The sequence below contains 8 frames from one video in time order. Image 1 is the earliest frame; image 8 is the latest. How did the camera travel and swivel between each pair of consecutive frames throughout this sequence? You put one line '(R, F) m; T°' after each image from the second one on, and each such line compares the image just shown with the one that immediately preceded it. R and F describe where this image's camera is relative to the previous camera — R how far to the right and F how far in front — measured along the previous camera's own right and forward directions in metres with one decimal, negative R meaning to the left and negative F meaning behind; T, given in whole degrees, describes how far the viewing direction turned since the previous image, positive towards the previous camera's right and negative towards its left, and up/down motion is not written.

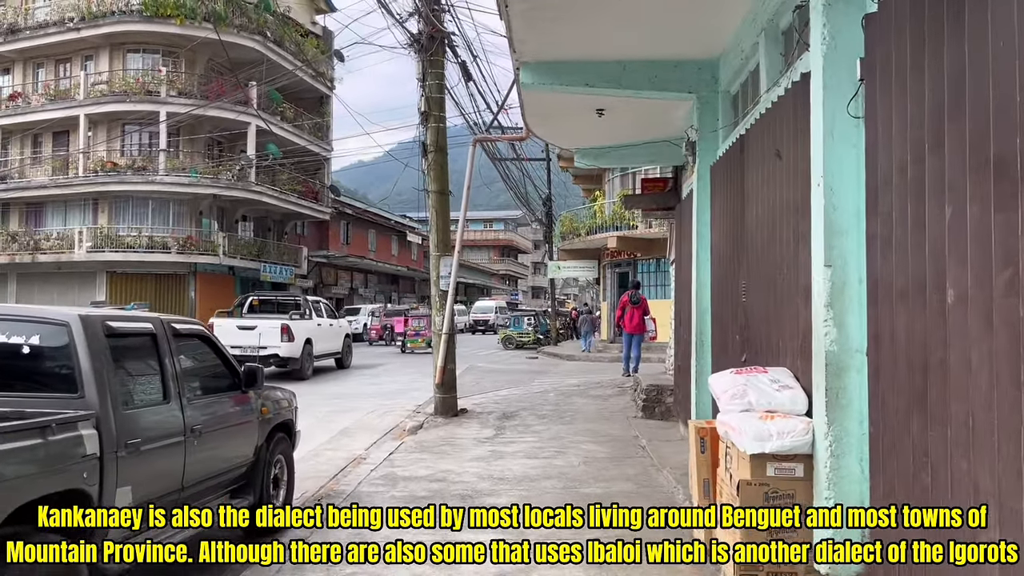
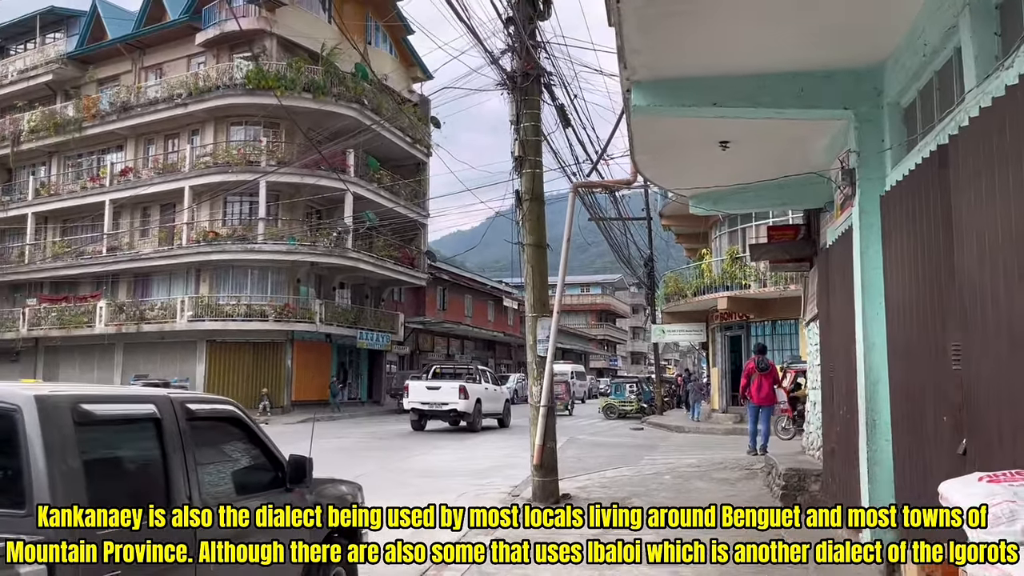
(-0.1, +1.2) m; -7°
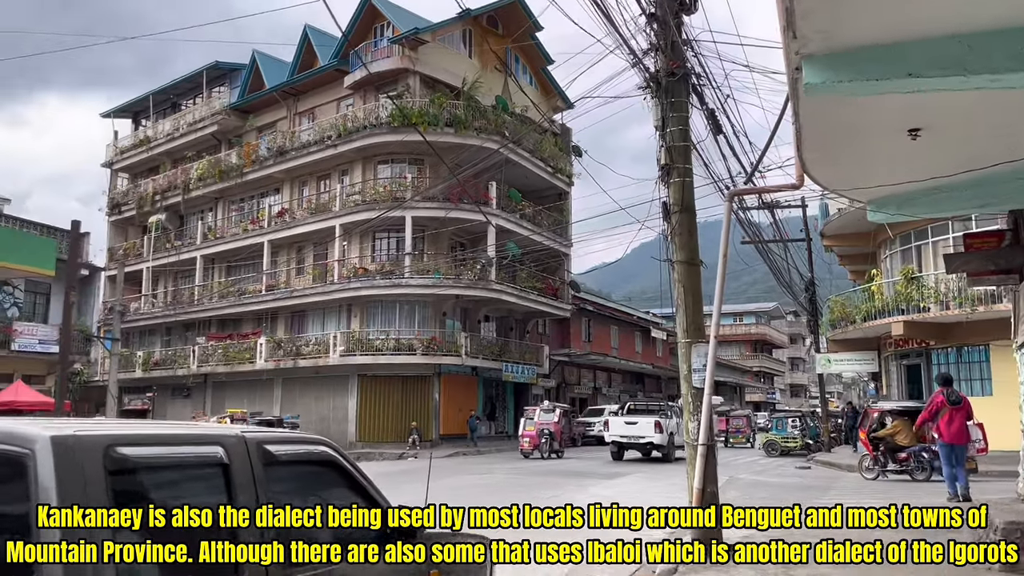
(0.0, +0.8) m; -10°
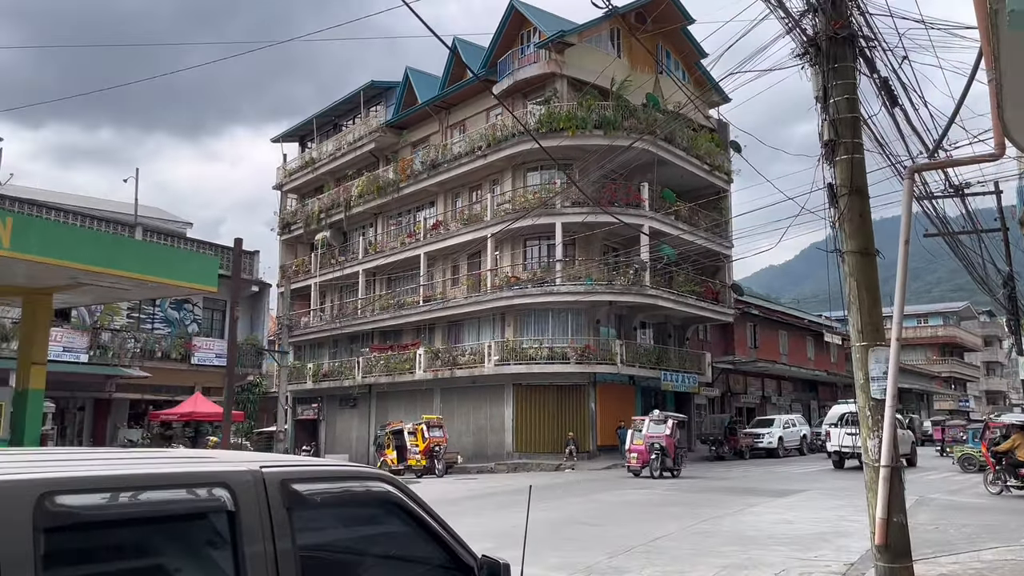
(+0.2, +0.7) m; -11°
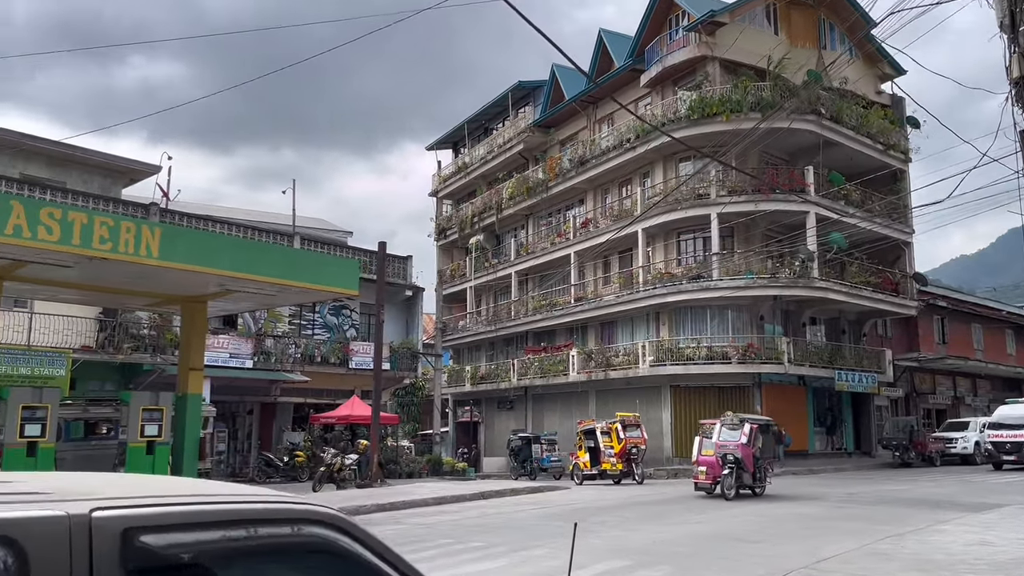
(+0.4, +0.9) m; -11°
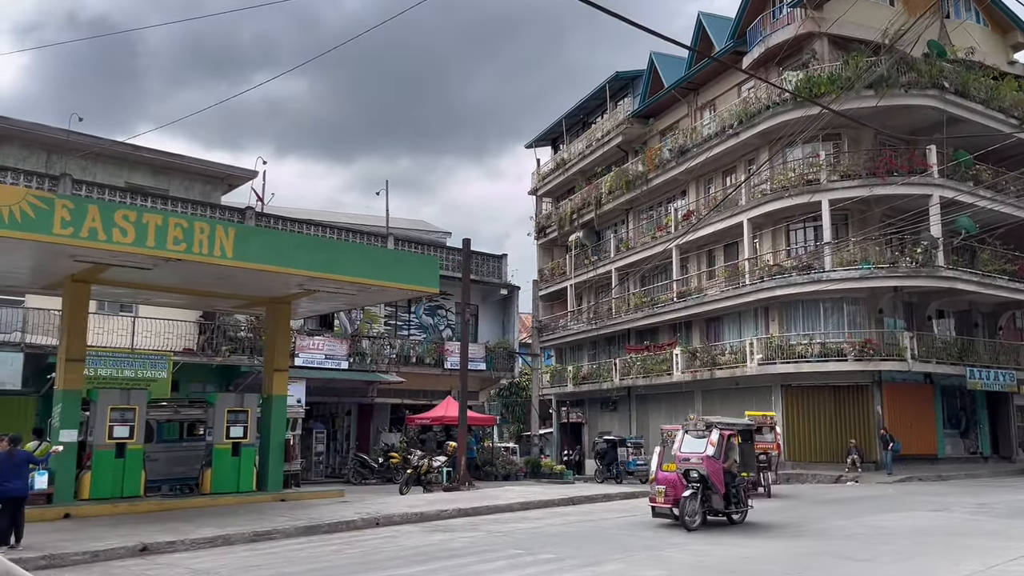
(+0.5, +0.8) m; -8°
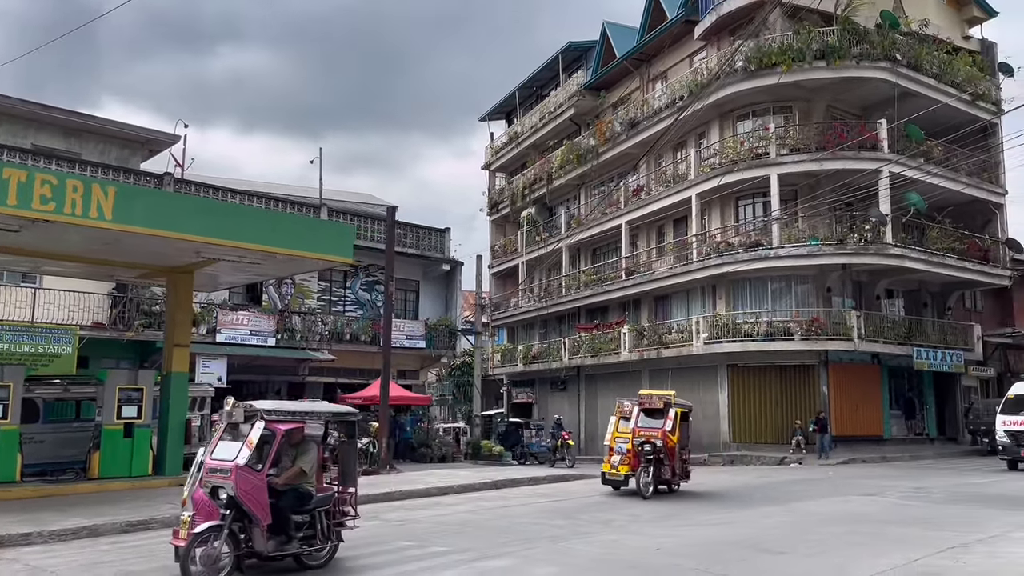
(+0.8, +1.0) m; +2°
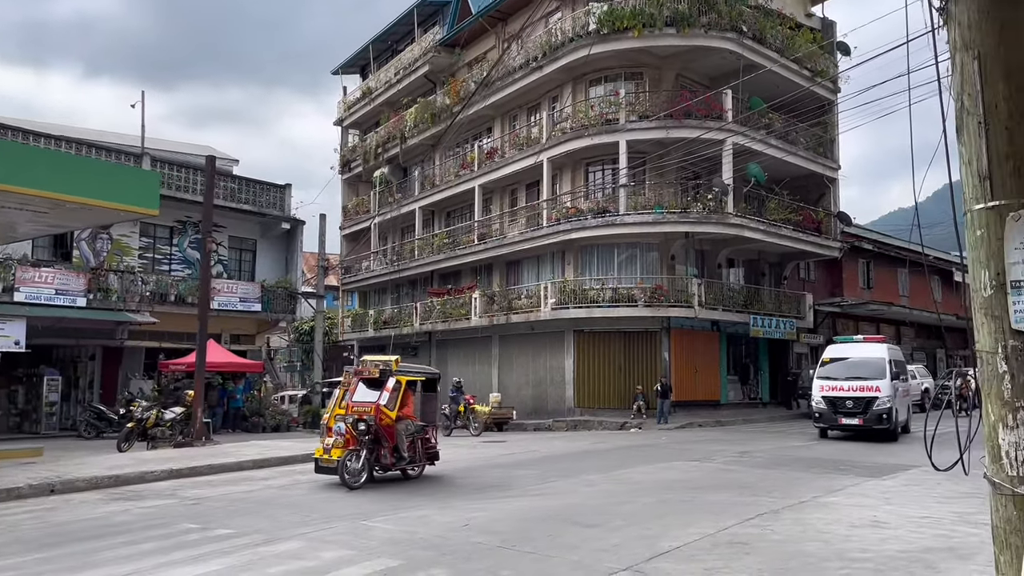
(+0.6, +0.7) m; +9°
